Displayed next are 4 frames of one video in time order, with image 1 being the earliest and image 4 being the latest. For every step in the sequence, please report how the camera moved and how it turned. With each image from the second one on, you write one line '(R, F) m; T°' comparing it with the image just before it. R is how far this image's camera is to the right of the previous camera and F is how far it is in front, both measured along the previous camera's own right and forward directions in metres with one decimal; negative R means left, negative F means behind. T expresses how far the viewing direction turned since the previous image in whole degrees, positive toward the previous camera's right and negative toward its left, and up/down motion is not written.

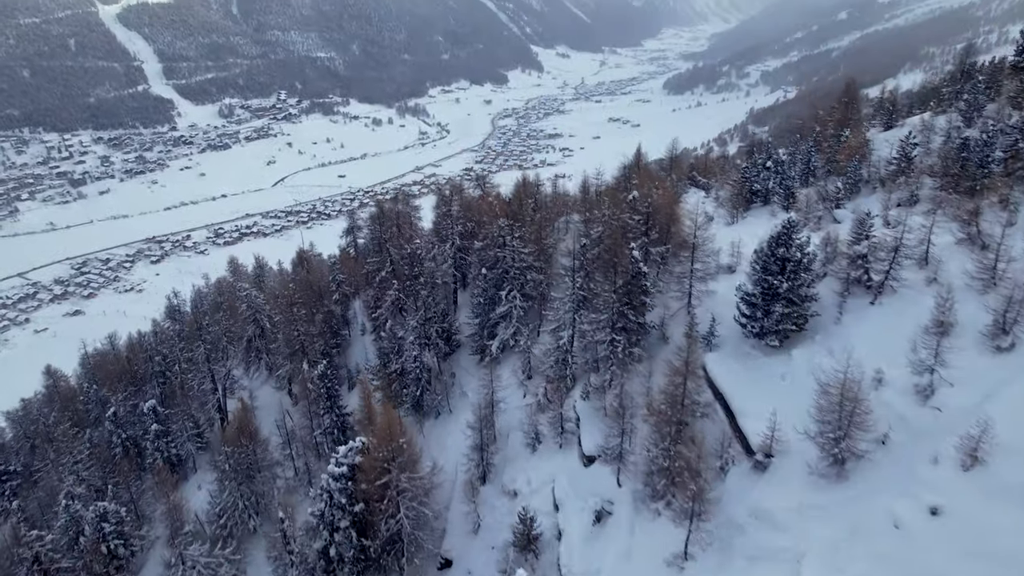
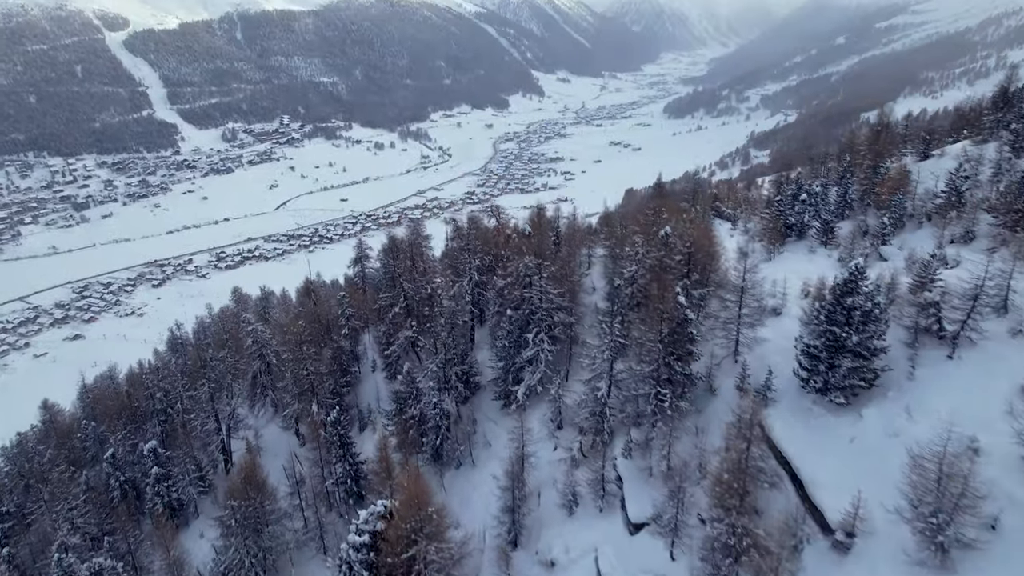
(-0.7, +1.2) m; 0°
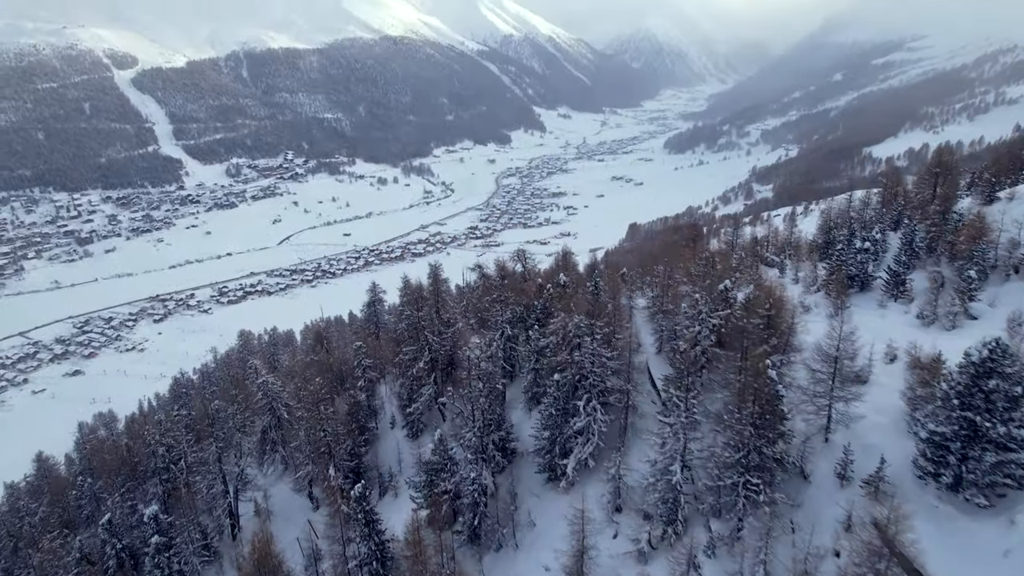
(-1.2, +1.8) m; 0°
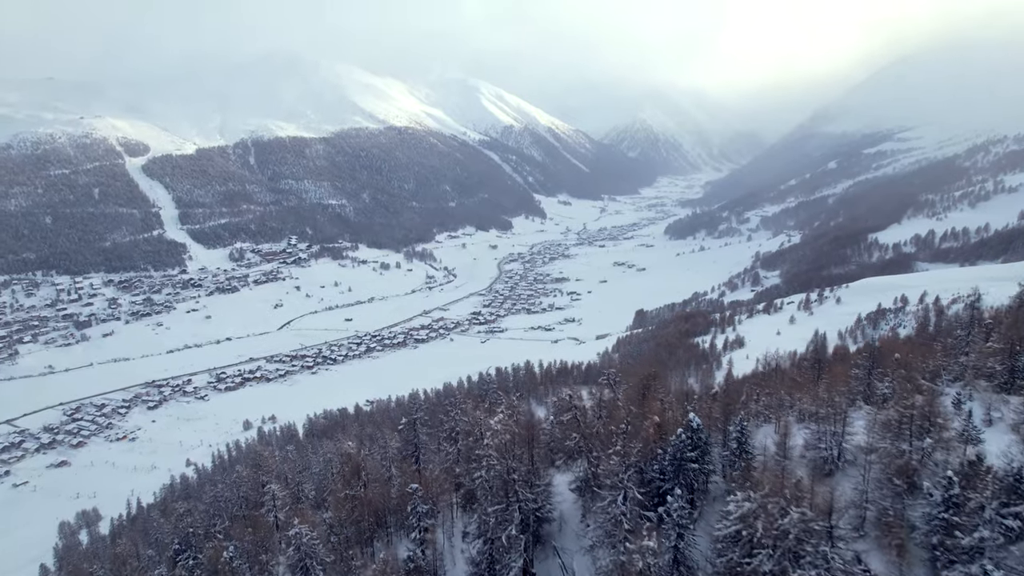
(-3.5, +4.9) m; 0°
